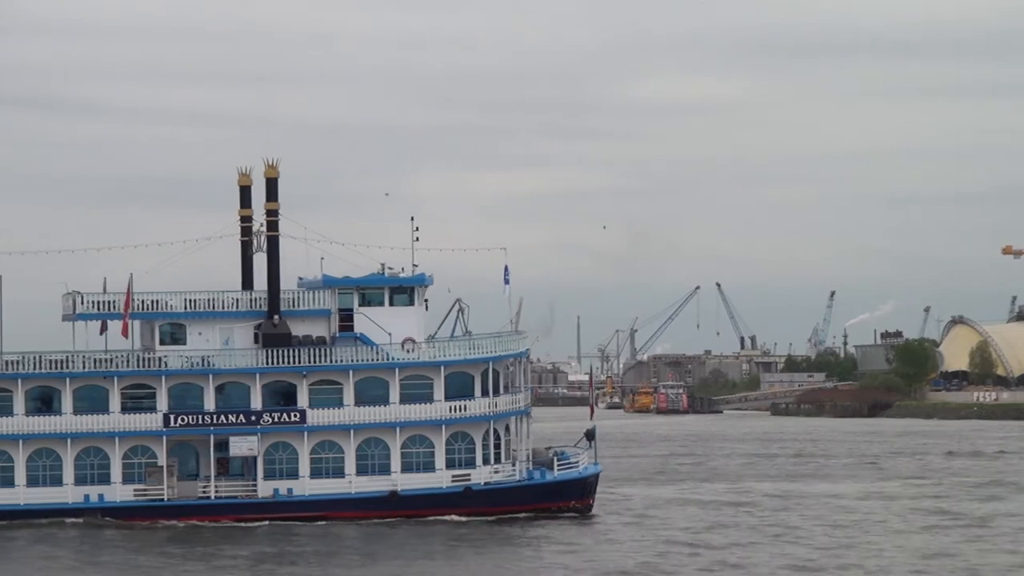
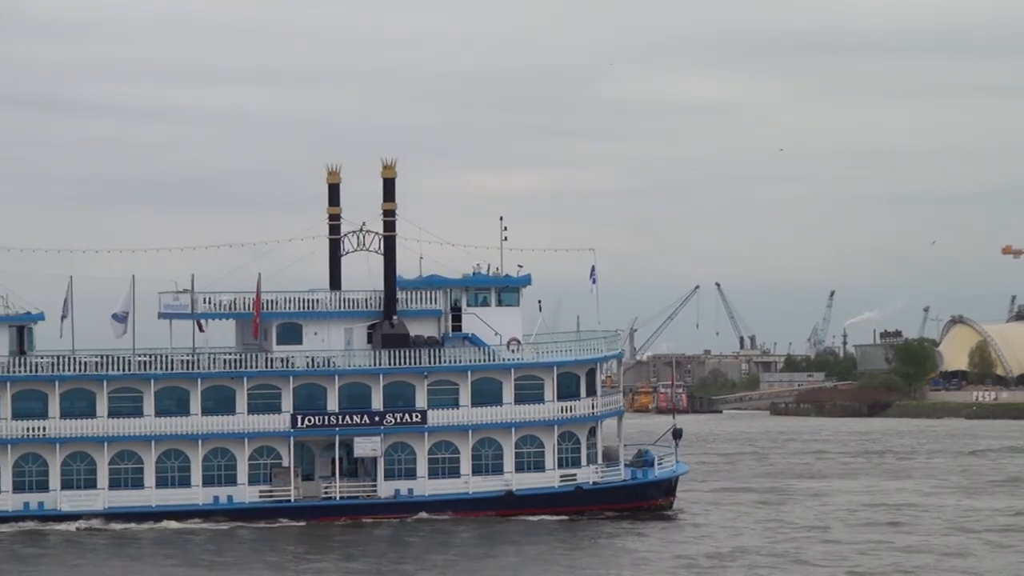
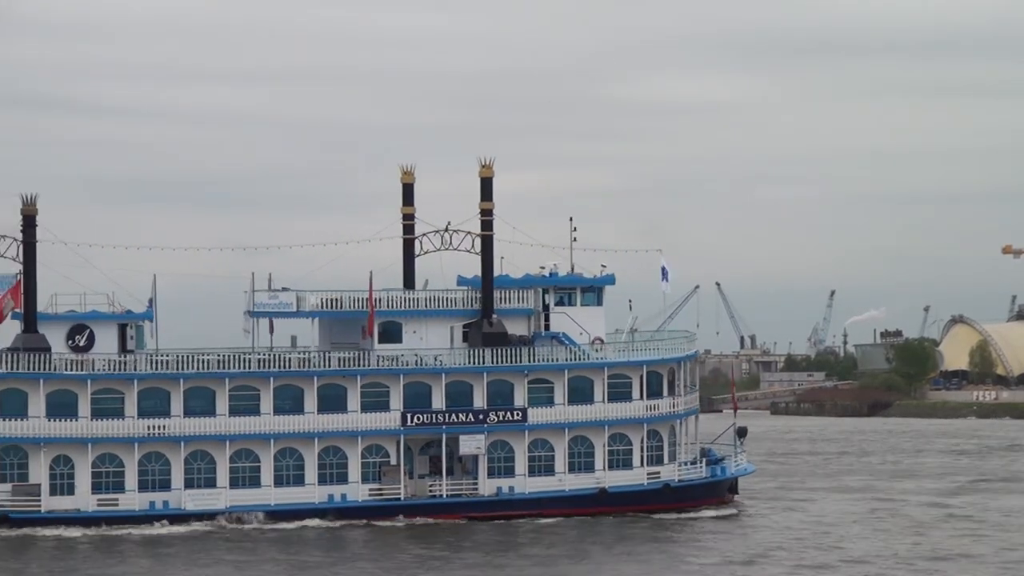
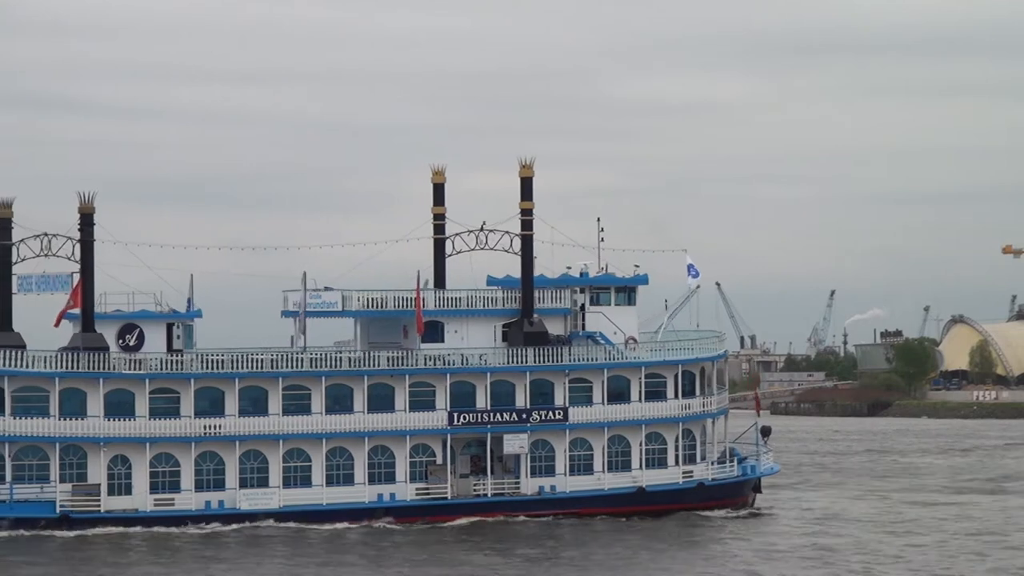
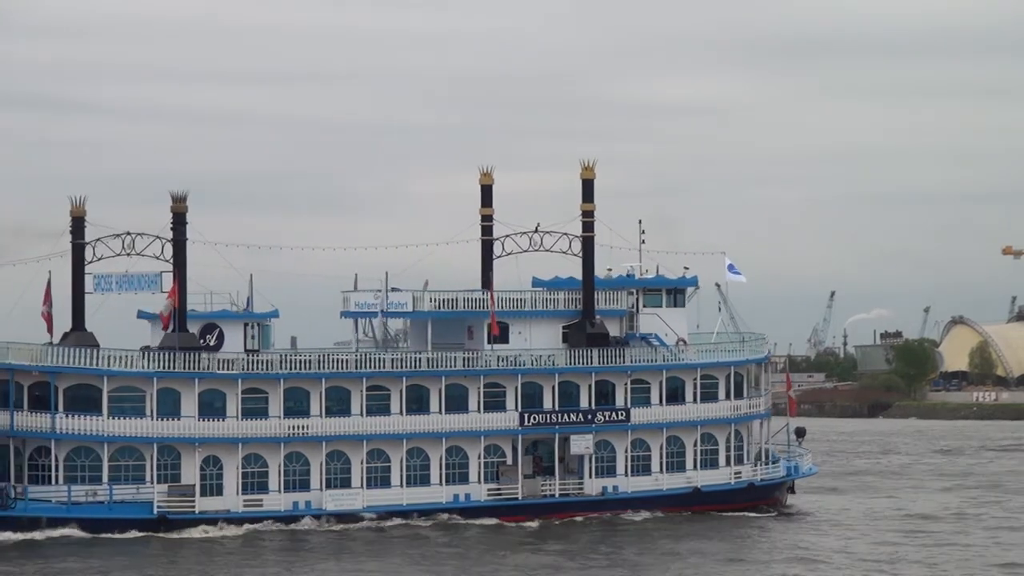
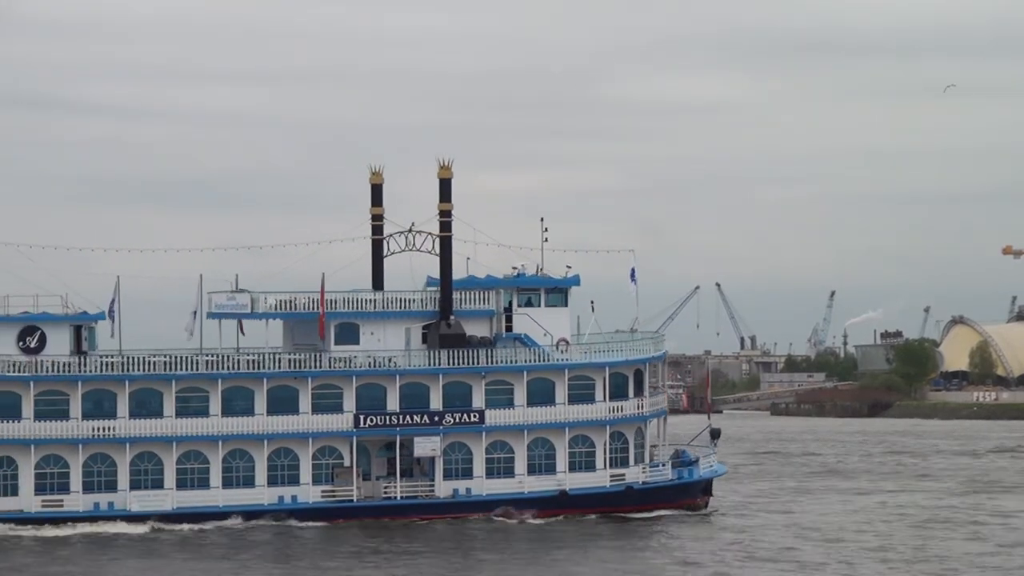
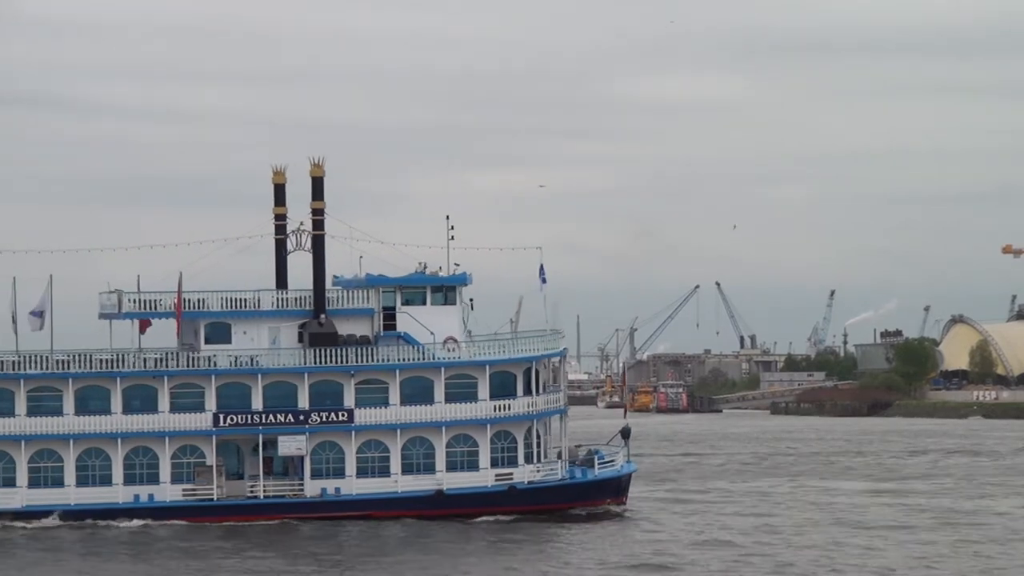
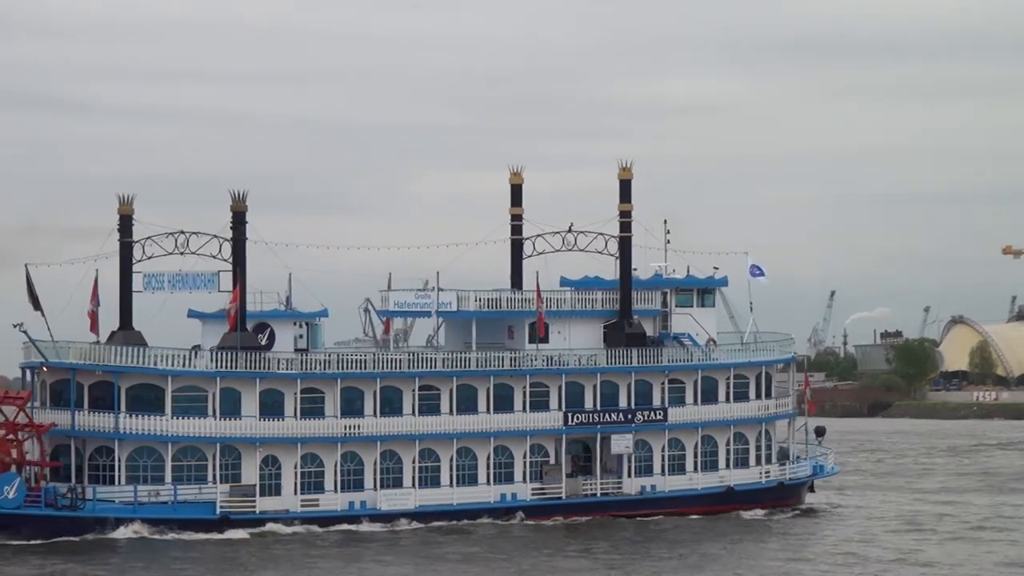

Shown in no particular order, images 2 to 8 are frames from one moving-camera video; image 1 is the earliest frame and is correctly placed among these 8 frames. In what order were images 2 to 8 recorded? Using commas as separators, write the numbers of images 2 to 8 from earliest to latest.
7, 2, 6, 3, 4, 5, 8
